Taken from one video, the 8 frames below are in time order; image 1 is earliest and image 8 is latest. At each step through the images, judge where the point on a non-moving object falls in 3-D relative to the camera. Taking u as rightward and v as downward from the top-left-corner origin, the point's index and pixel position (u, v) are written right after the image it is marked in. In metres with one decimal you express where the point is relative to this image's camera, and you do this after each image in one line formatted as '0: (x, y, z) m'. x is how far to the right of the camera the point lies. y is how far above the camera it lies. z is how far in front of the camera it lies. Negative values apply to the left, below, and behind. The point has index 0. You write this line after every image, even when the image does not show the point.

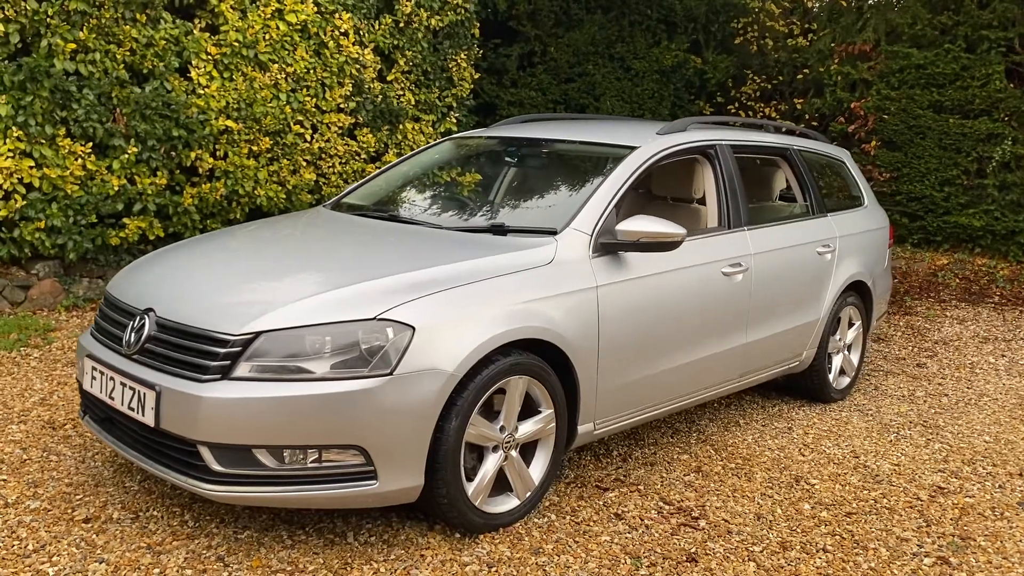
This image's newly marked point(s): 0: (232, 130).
0: (-2.1, +1.2, +6.5) m
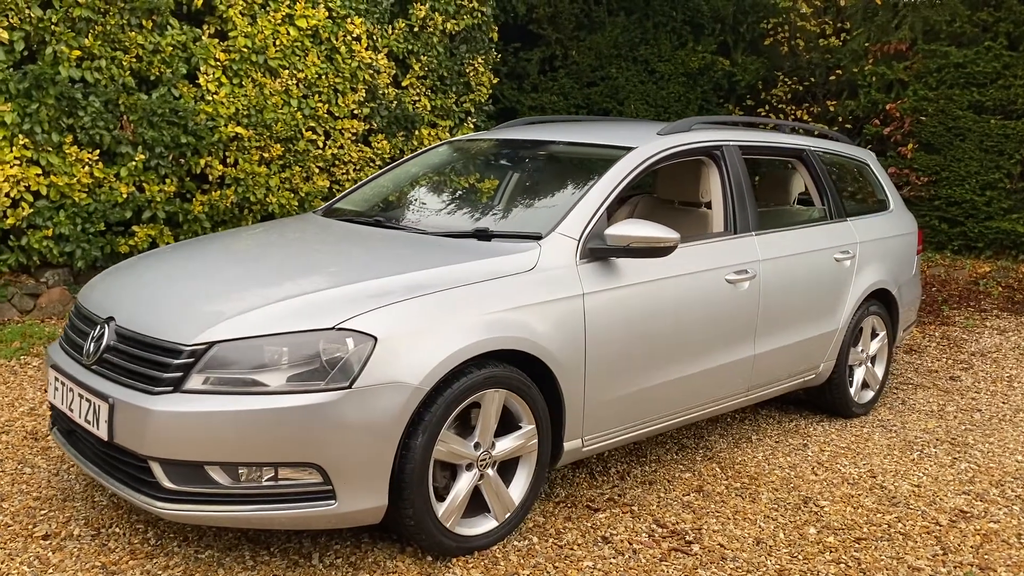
0: (-2.0, +1.1, +6.5) m
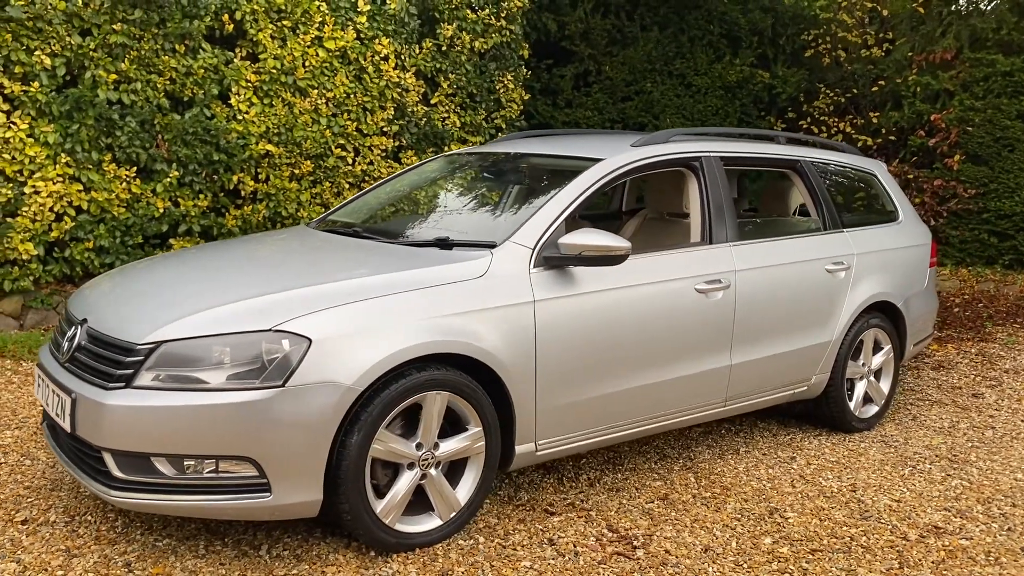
0: (-1.8, +1.0, +6.8) m
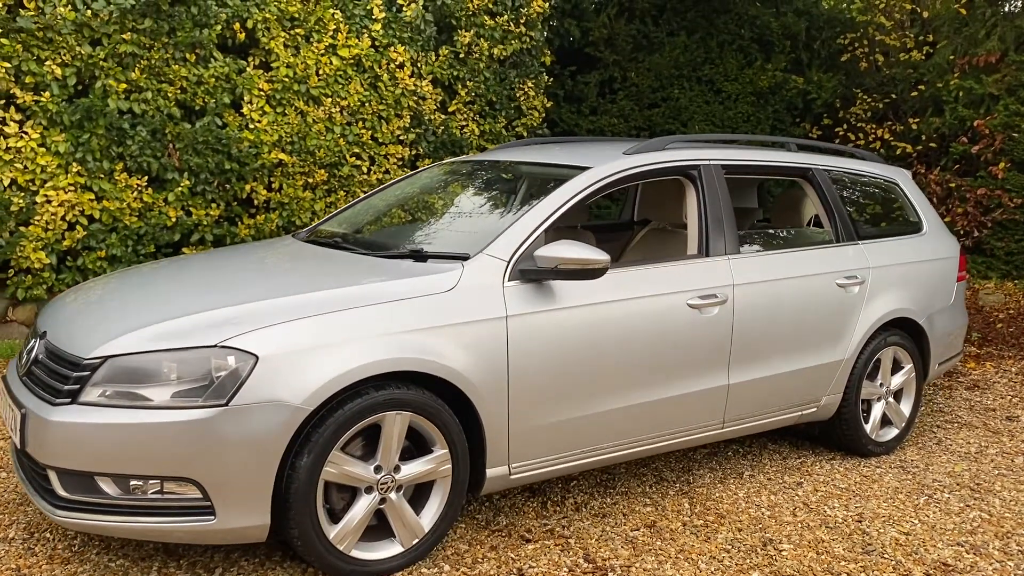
0: (-1.7, +1.0, +6.7) m
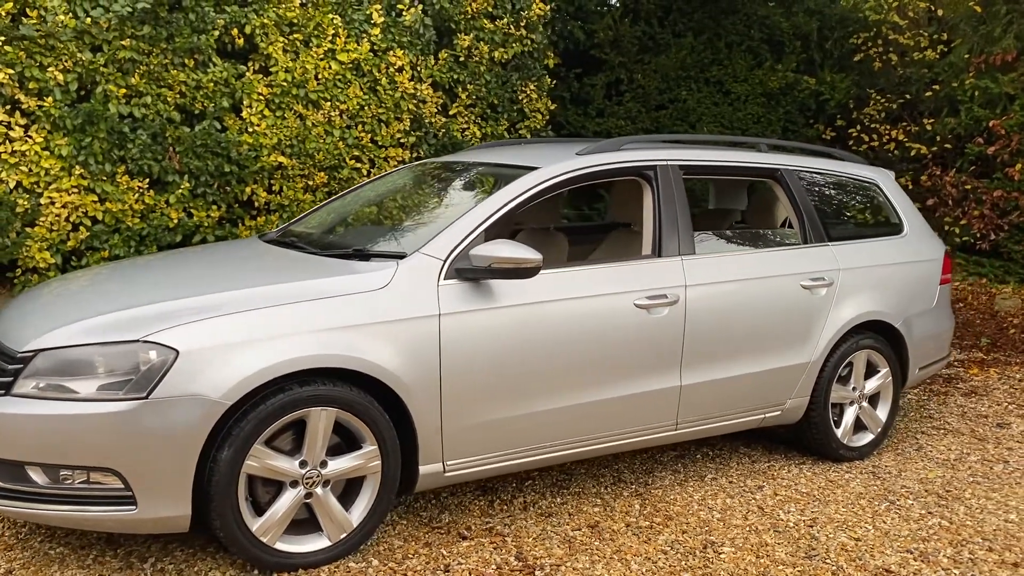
0: (-1.8, +0.9, +6.9) m
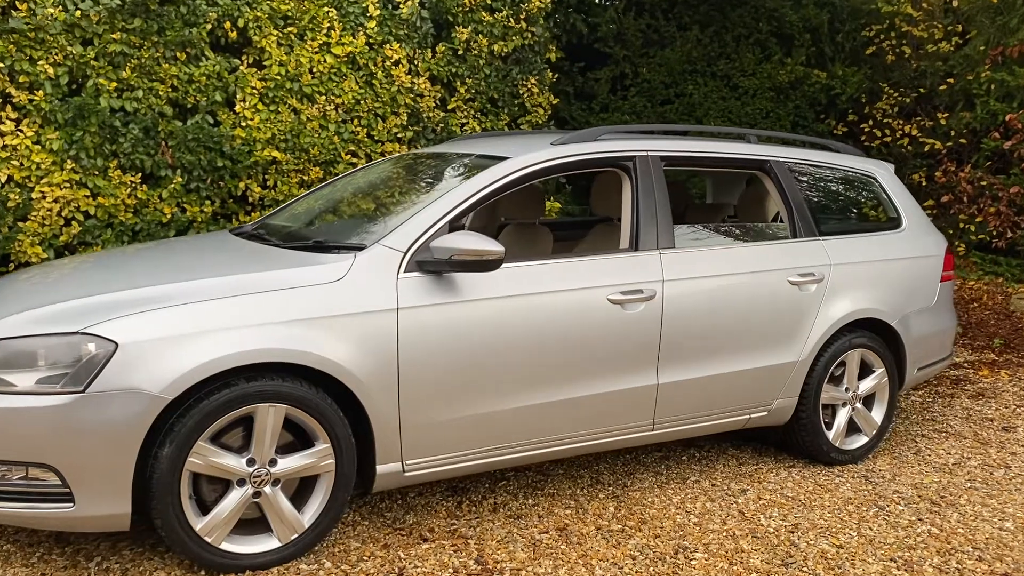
0: (-1.8, +1.0, +6.8) m
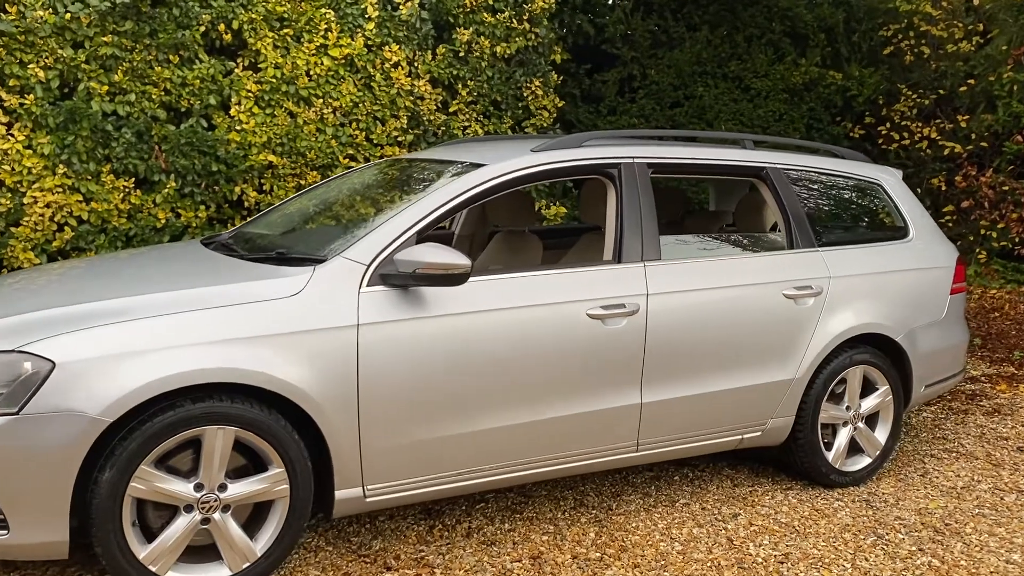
0: (-1.8, +0.9, +6.7) m
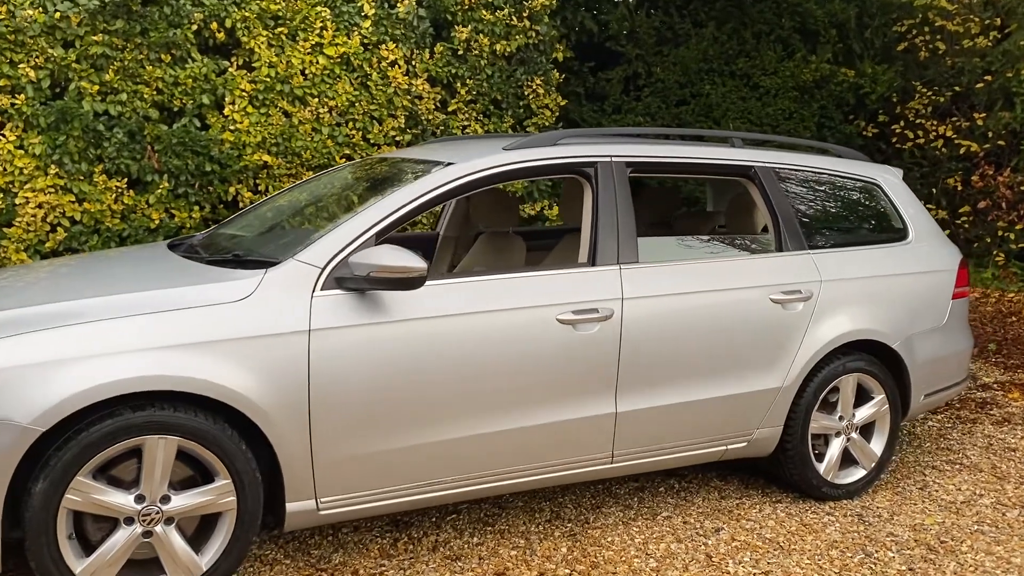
0: (-1.8, +0.9, +6.6) m
